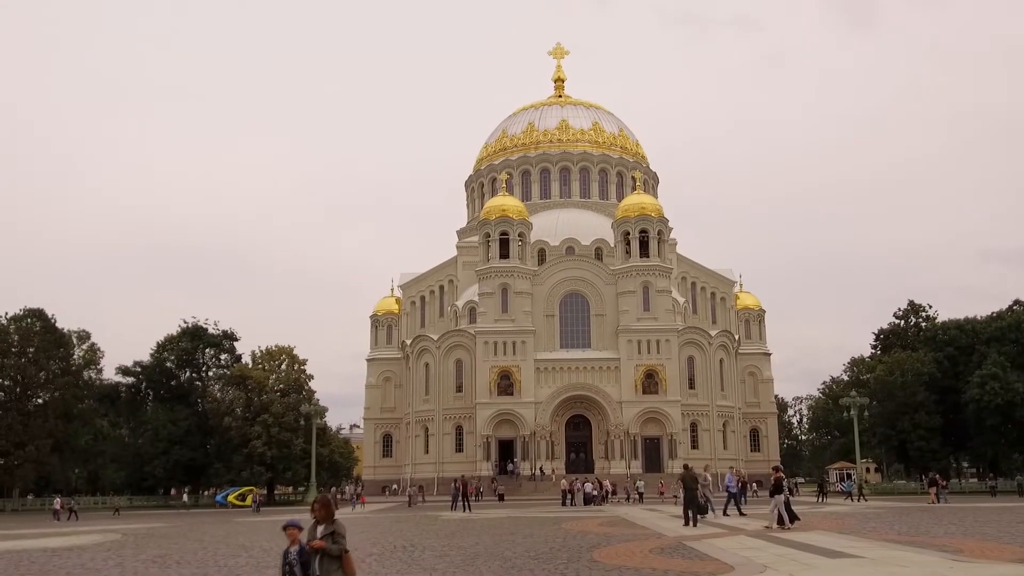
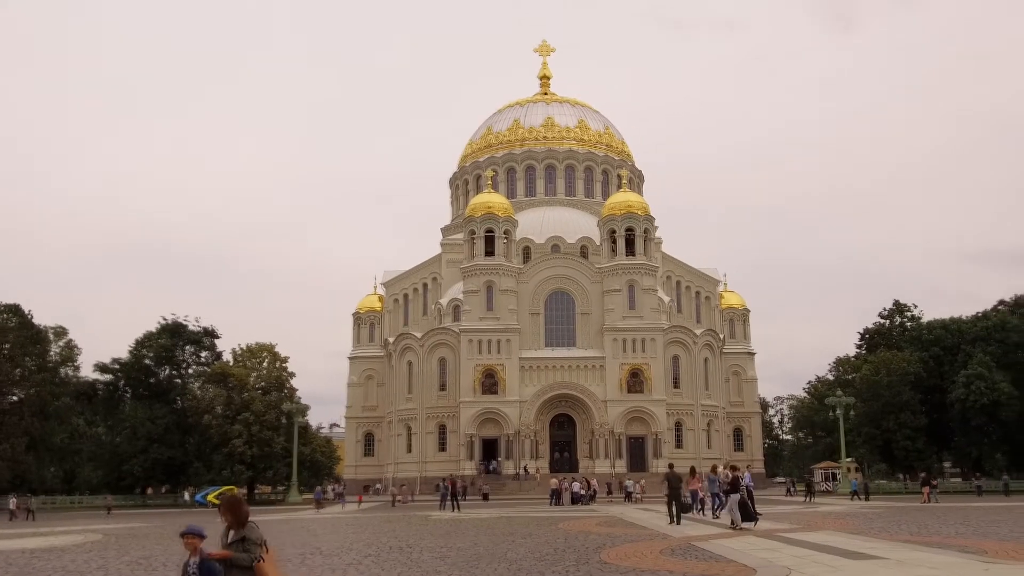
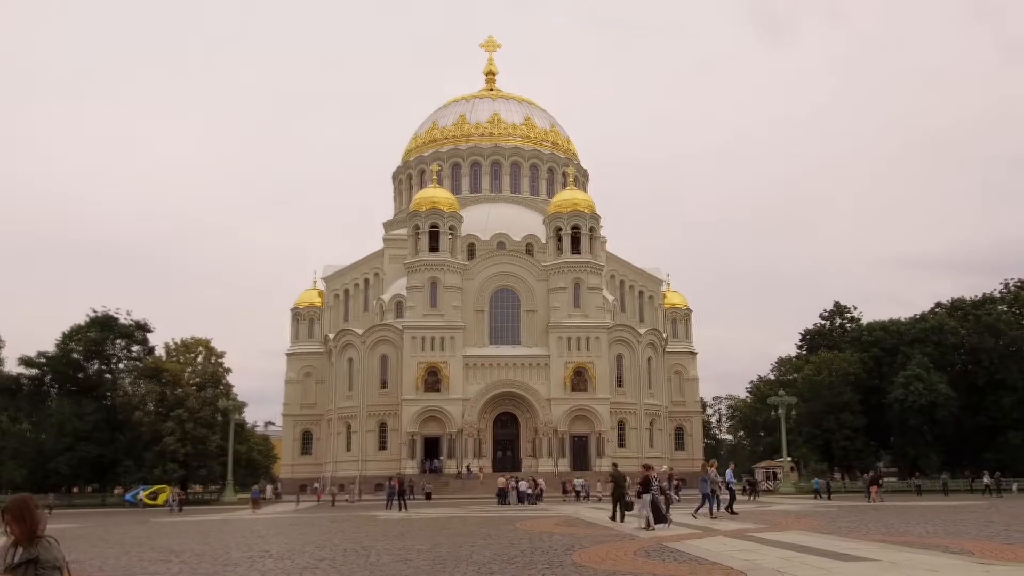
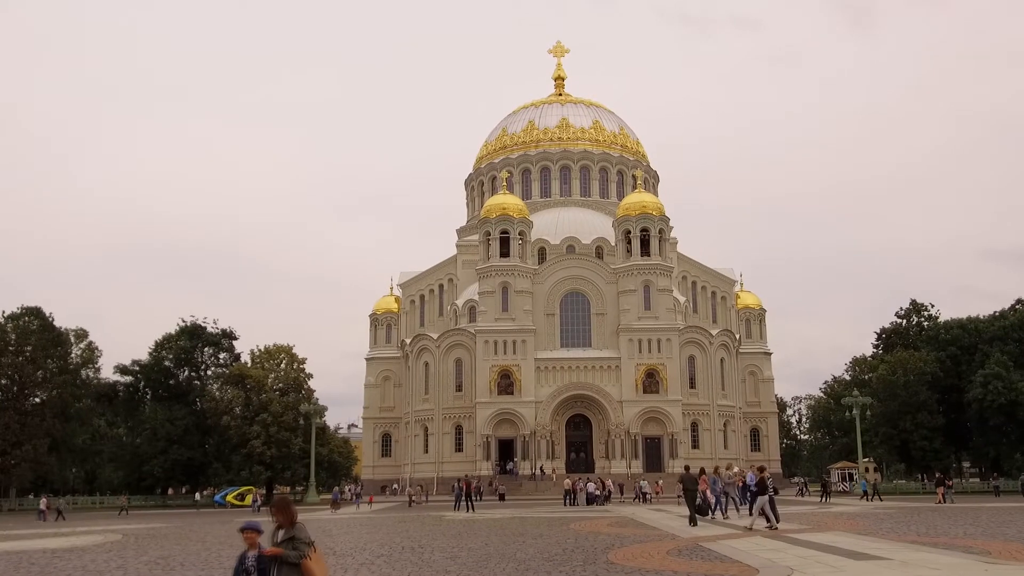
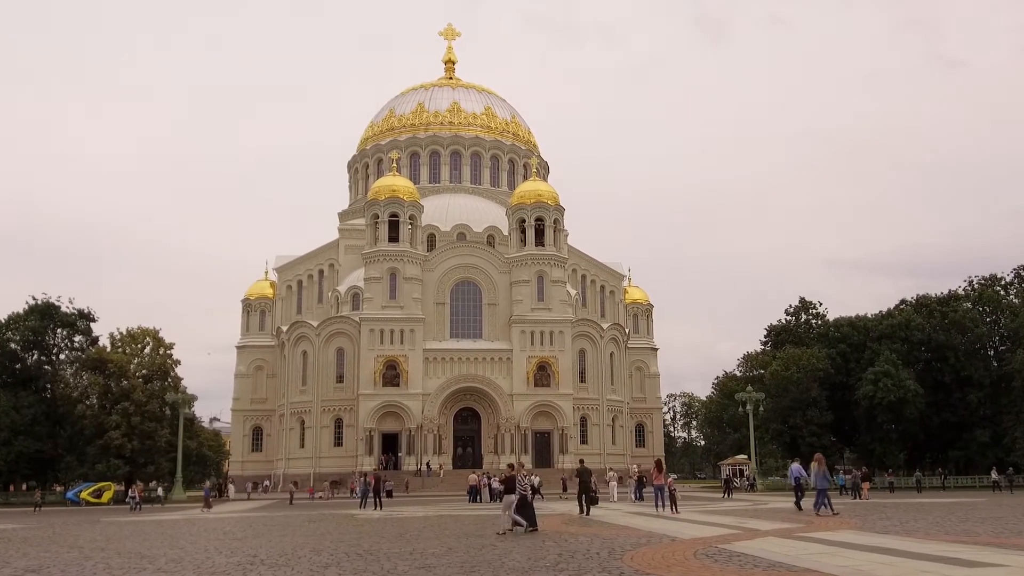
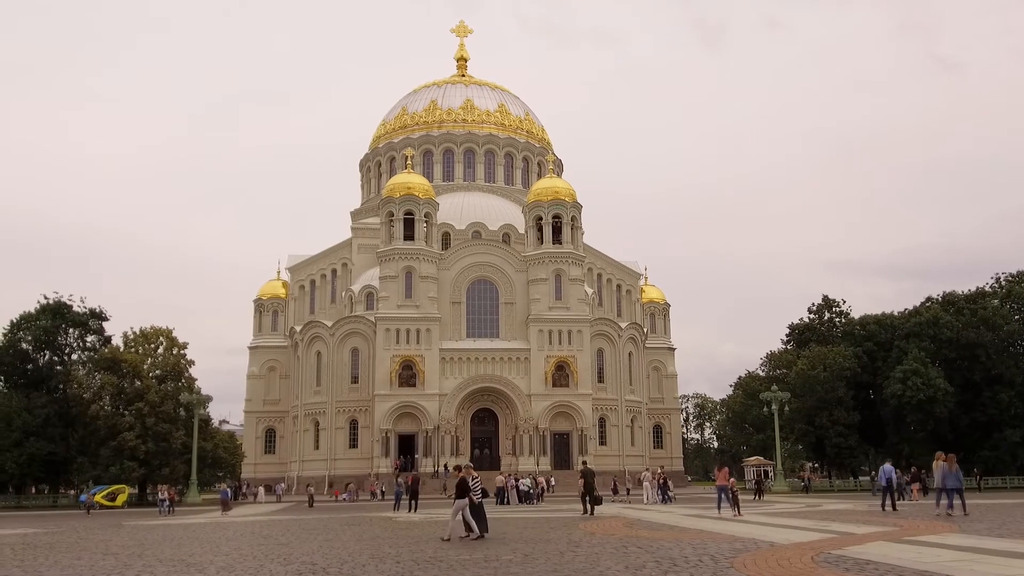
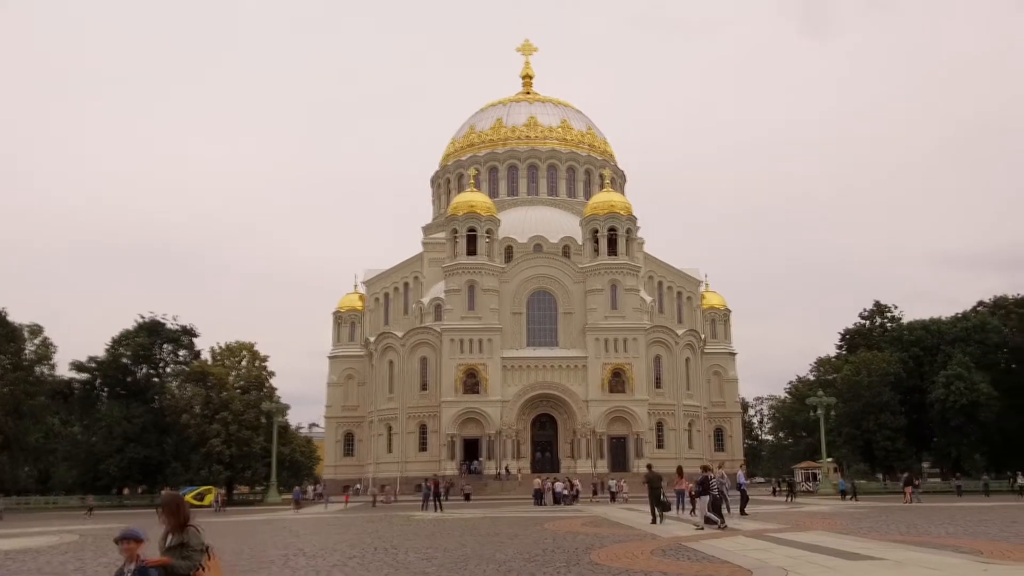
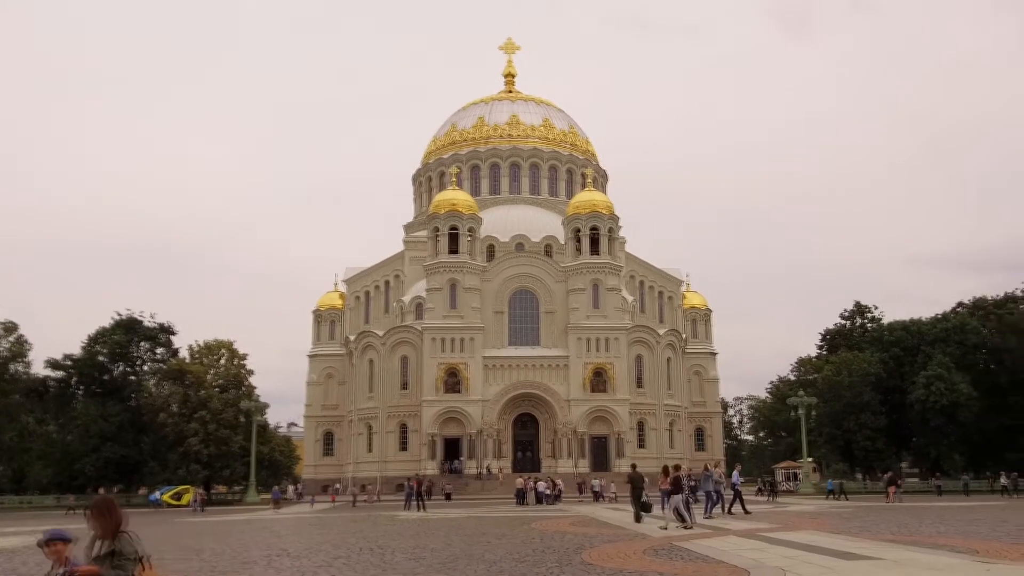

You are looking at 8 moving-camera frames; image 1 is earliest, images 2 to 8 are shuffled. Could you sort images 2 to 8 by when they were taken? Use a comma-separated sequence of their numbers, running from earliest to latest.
4, 2, 7, 8, 3, 5, 6
